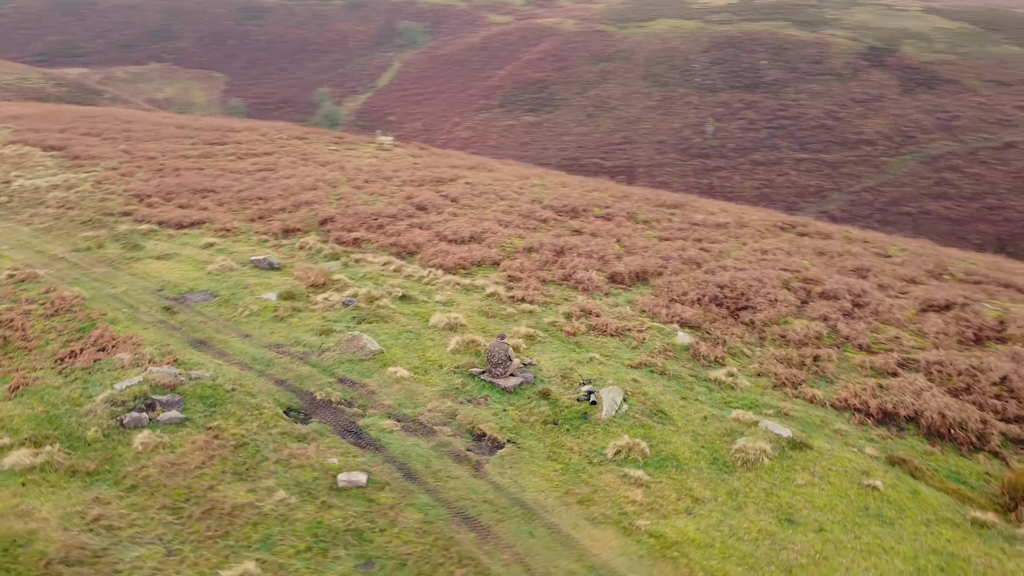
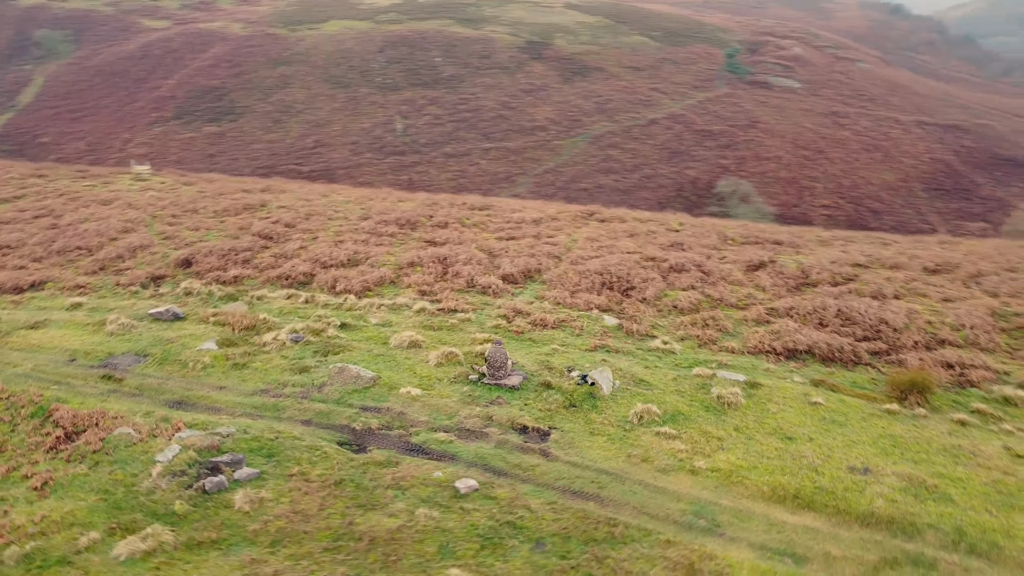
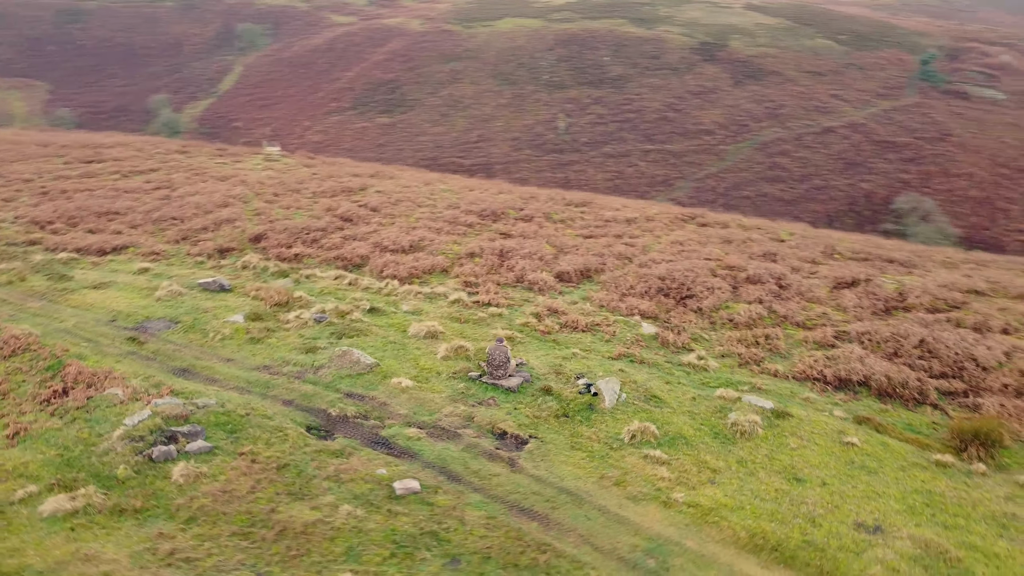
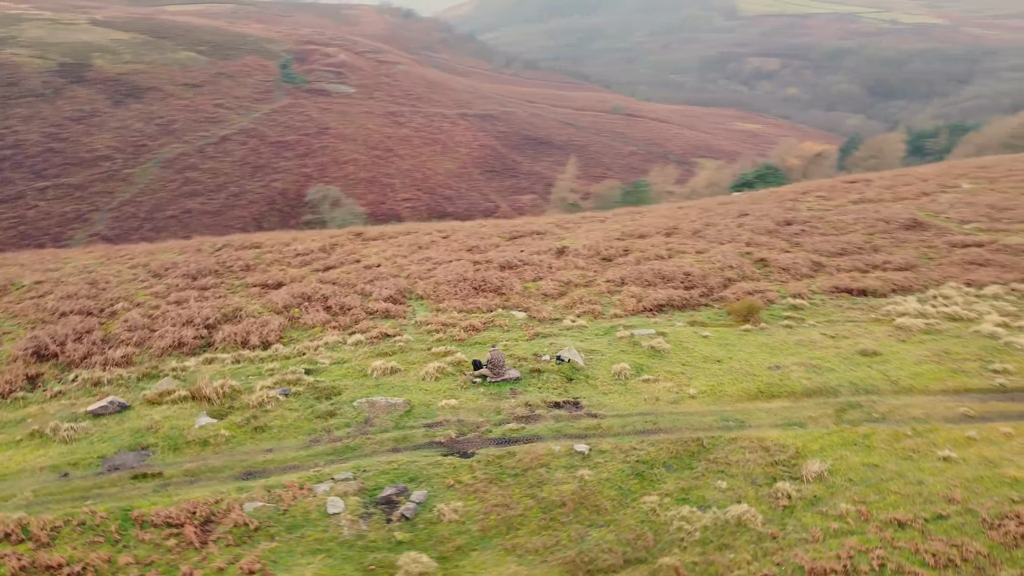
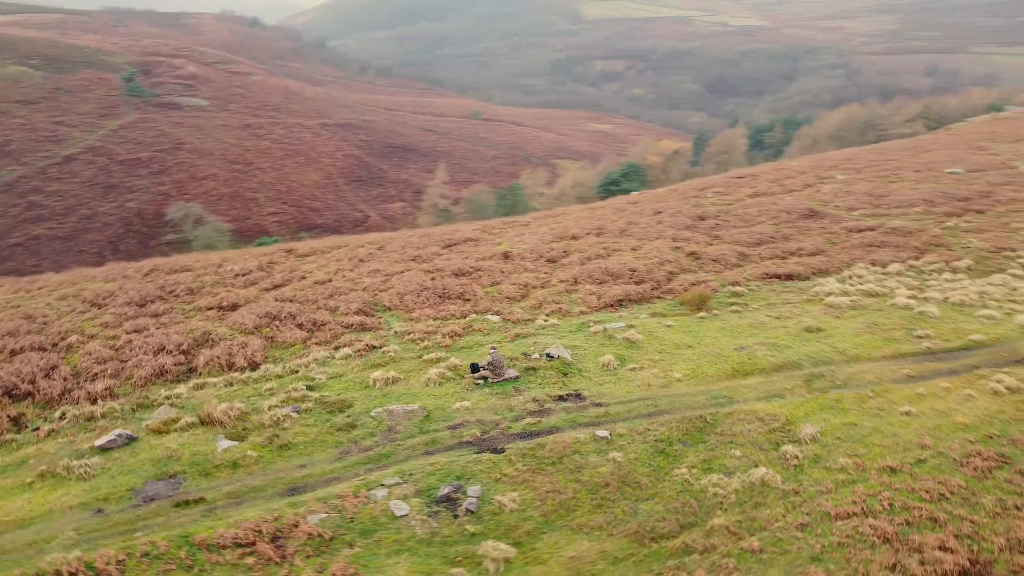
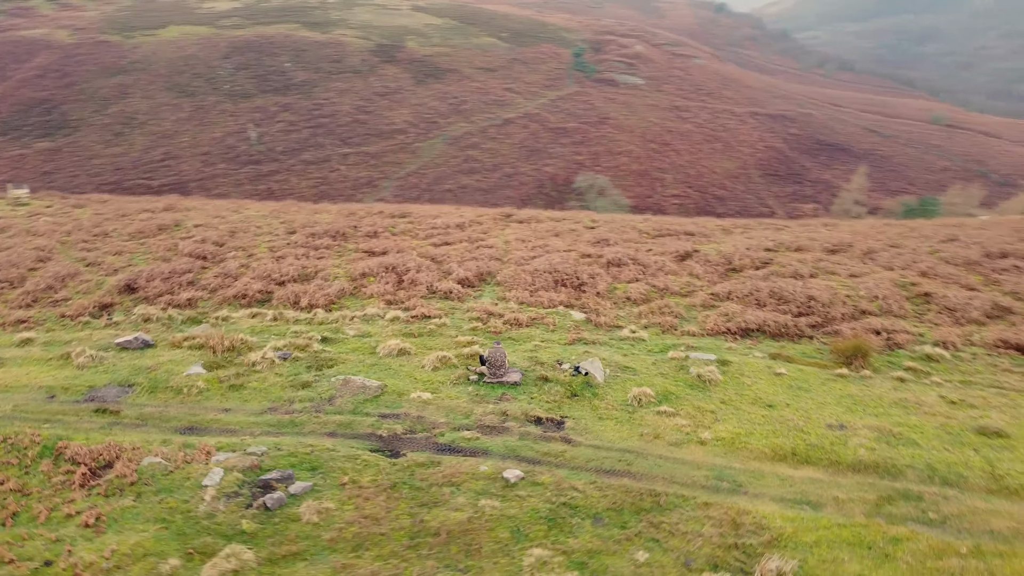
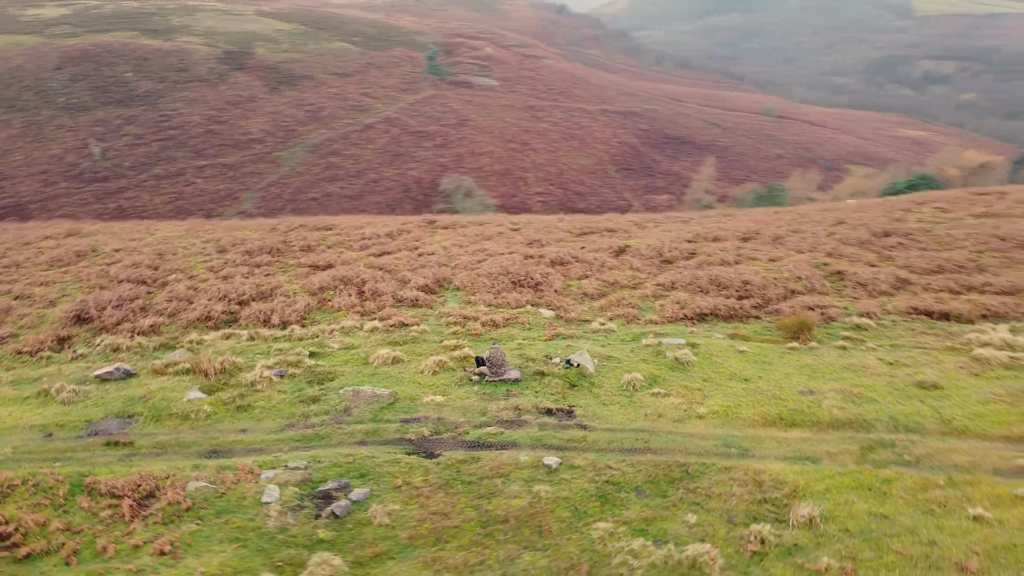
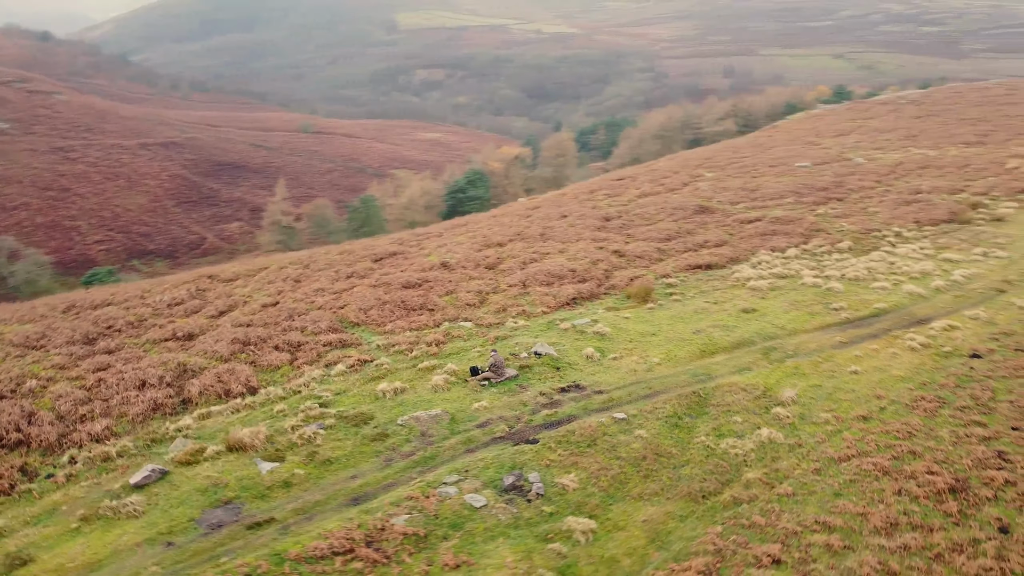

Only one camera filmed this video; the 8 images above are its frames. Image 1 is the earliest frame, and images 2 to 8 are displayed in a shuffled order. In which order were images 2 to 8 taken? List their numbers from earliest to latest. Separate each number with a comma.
3, 2, 6, 7, 4, 5, 8
